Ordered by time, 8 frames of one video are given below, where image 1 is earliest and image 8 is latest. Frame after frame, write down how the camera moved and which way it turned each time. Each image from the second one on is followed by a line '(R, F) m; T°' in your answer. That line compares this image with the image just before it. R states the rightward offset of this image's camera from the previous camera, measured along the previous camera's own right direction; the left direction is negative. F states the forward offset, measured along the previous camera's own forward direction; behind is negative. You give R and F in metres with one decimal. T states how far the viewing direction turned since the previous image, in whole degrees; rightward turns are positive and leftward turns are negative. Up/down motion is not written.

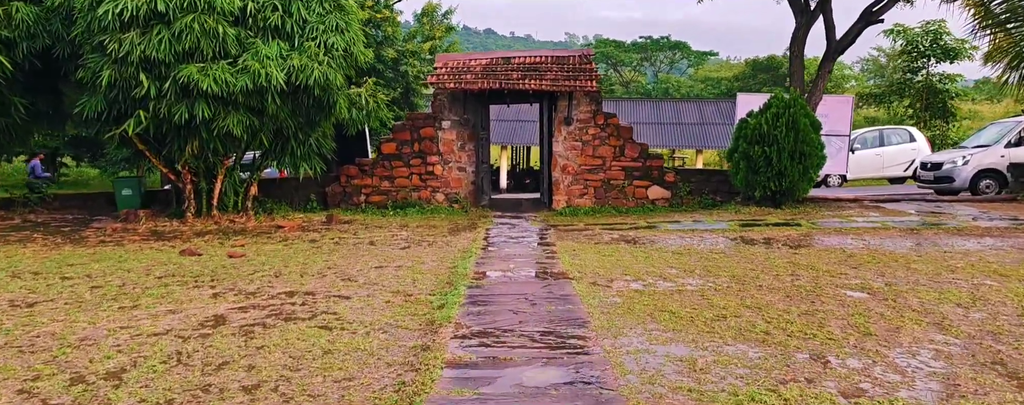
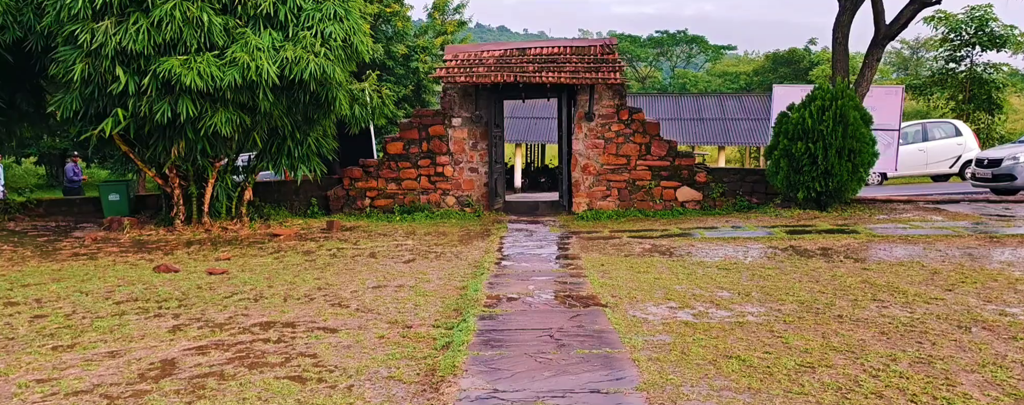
(0.0, +0.8) m; -1°
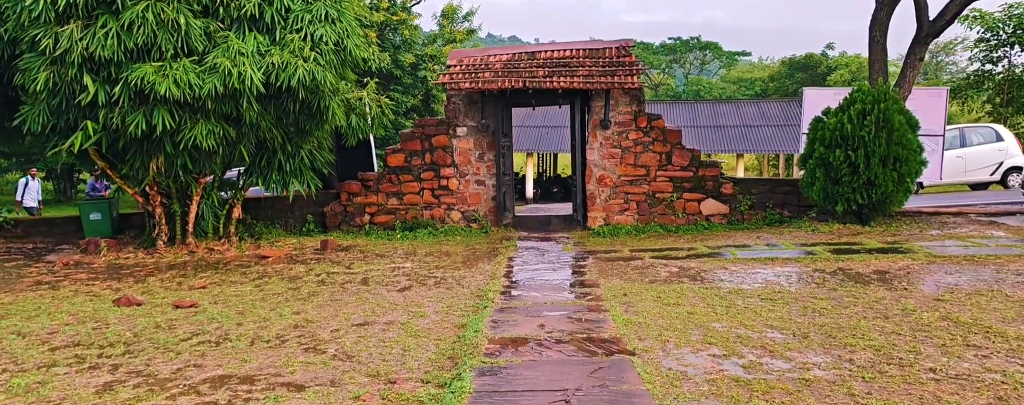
(0.0, +0.7) m; -1°
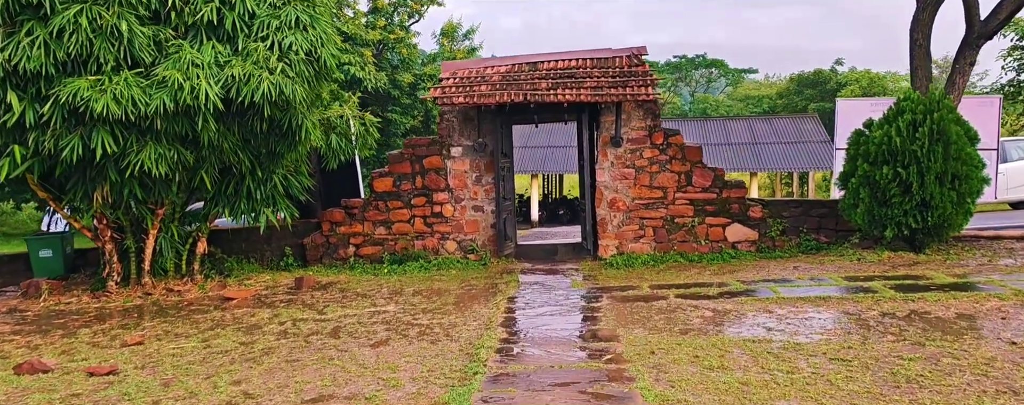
(+0.1, +1.0) m; 0°
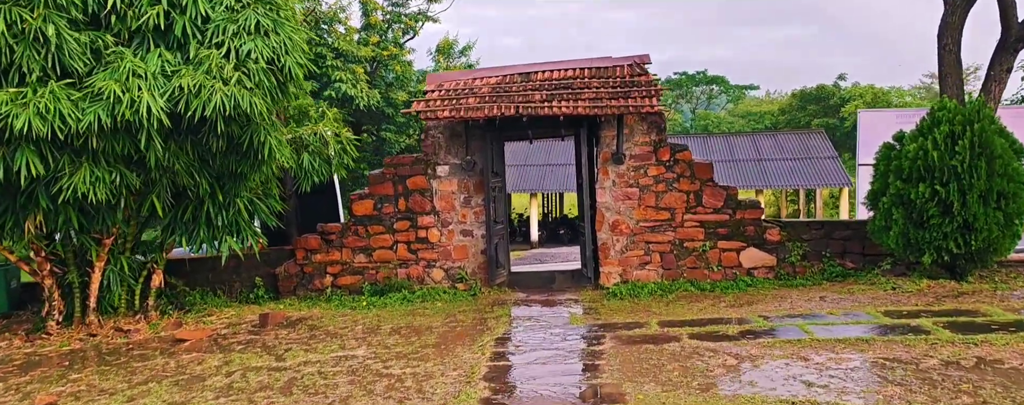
(+0.1, +0.8) m; 0°
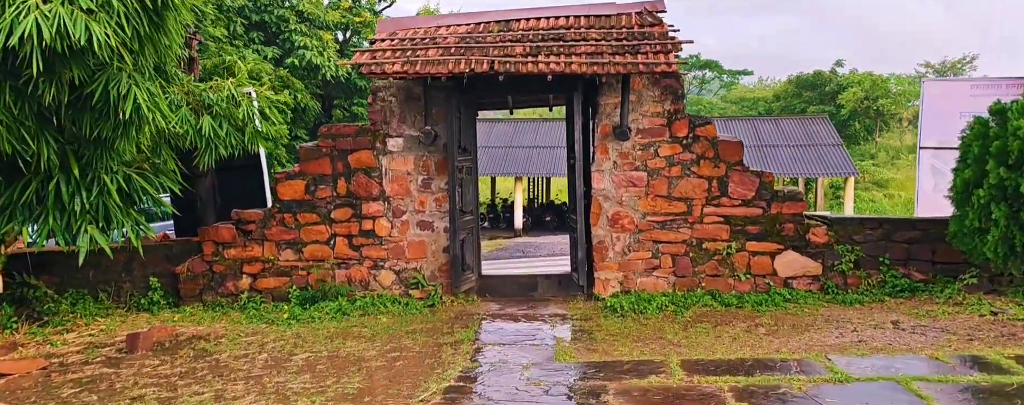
(+0.1, +1.7) m; +1°
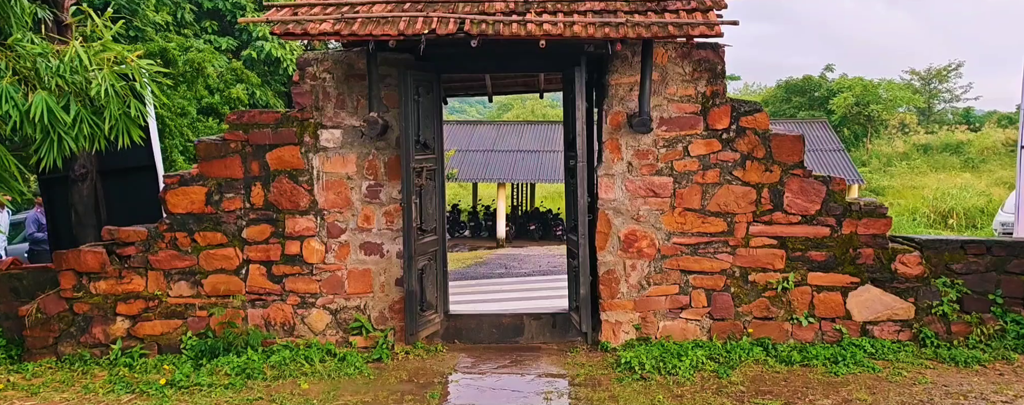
(0.0, +1.6) m; +1°
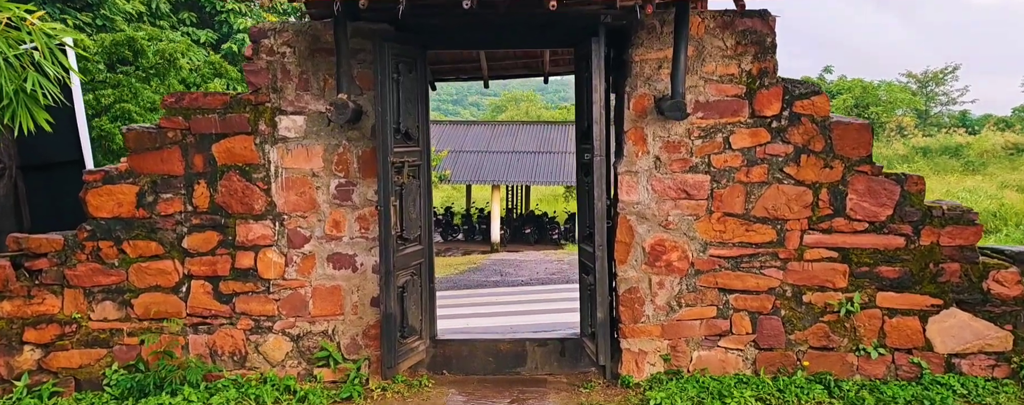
(0.0, +0.8) m; 0°
